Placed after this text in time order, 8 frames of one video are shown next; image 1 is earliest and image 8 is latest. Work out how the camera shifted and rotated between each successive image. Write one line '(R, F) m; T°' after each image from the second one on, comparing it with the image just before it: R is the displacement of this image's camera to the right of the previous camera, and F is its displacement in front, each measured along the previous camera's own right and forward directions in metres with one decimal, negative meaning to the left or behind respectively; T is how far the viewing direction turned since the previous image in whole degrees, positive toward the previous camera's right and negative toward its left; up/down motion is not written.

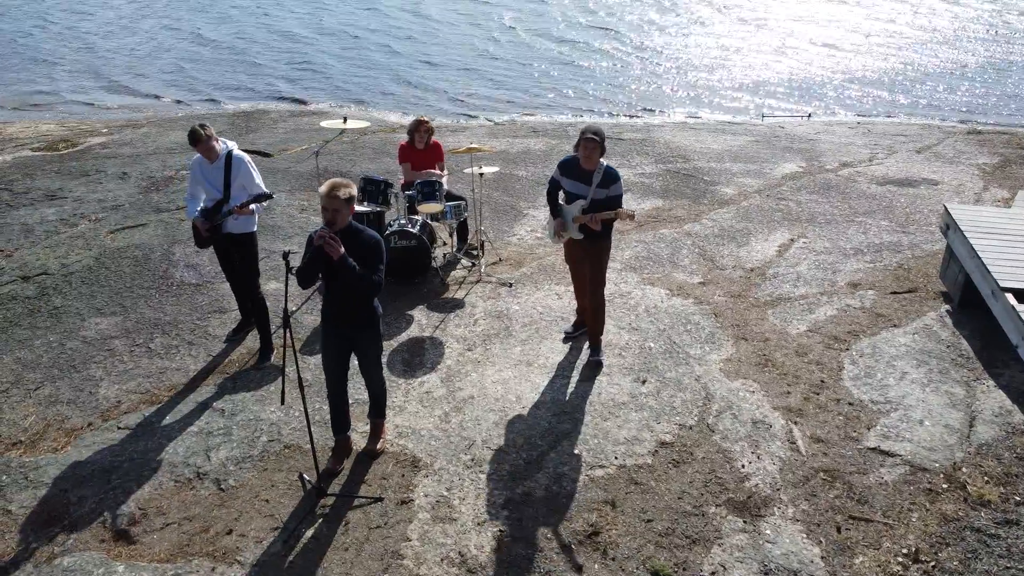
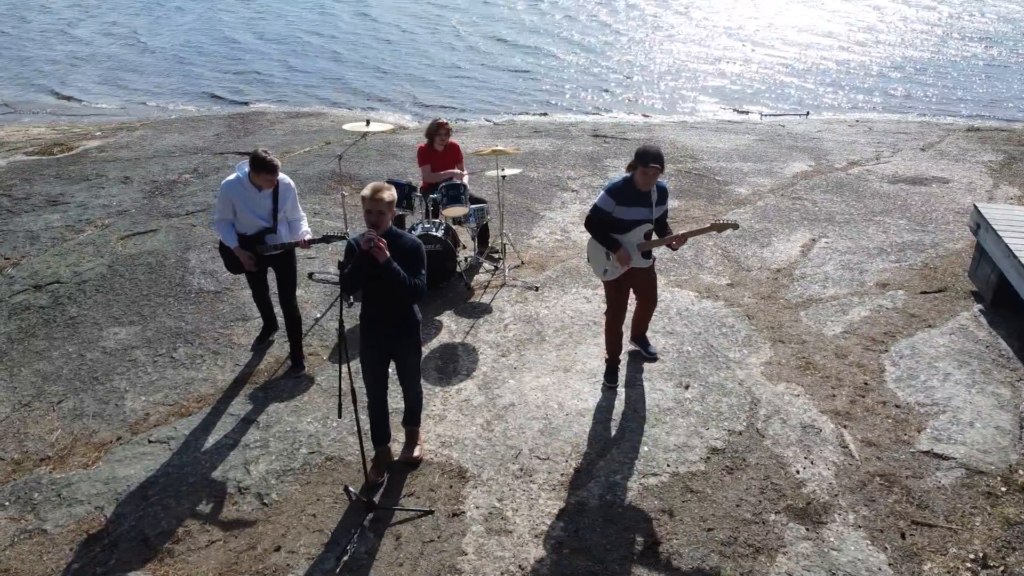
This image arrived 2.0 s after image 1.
(-0.4, +0.1) m; +1°
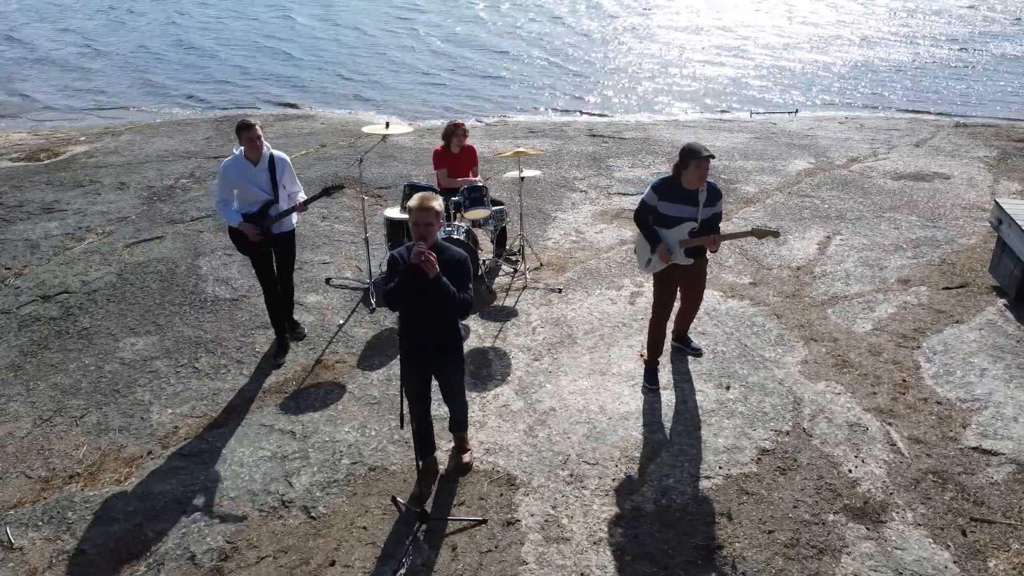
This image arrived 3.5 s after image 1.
(-0.4, +0.1) m; +2°
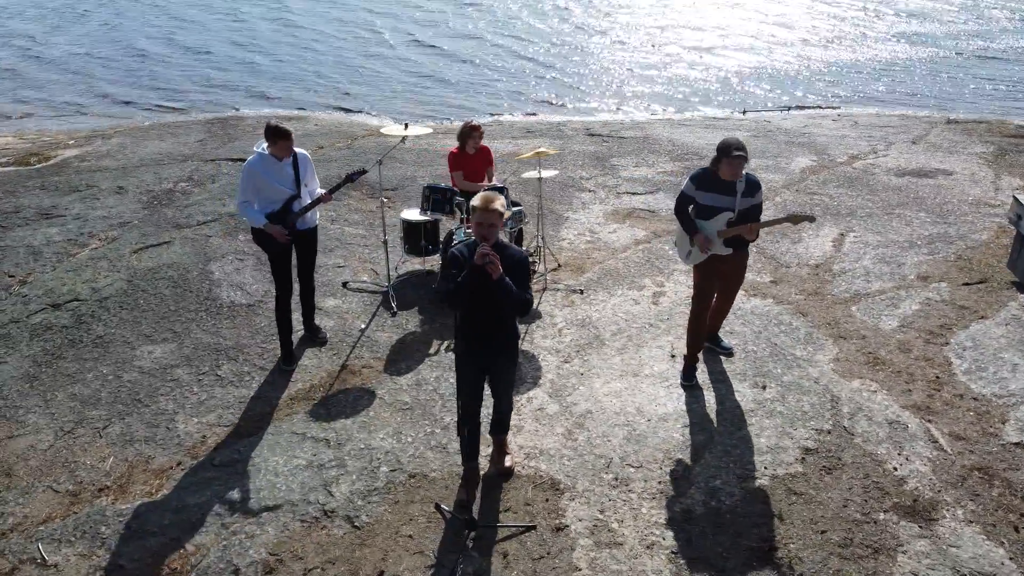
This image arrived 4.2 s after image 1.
(-0.4, +0.1) m; +2°
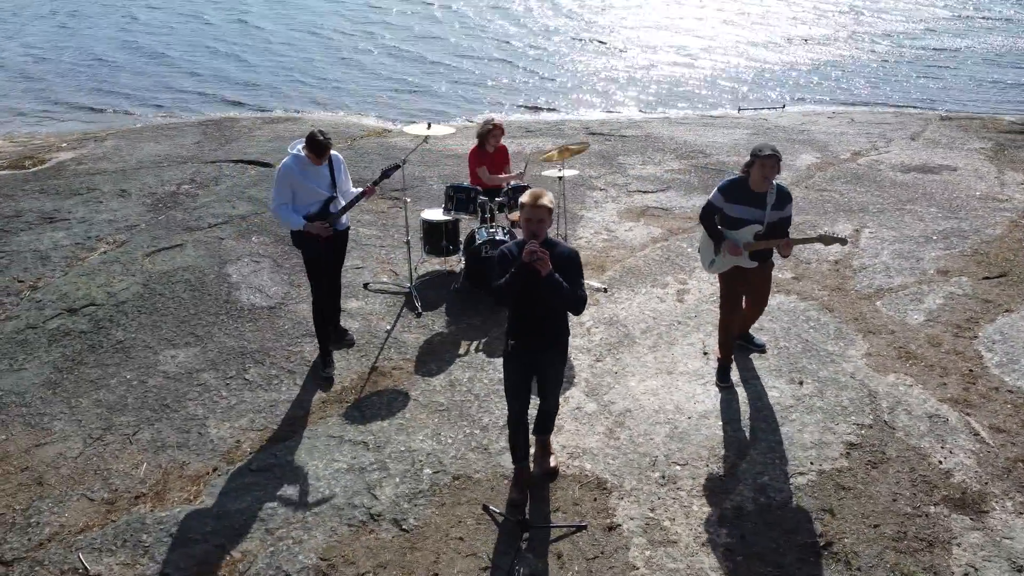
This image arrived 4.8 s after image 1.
(-0.4, 0.0) m; +1°
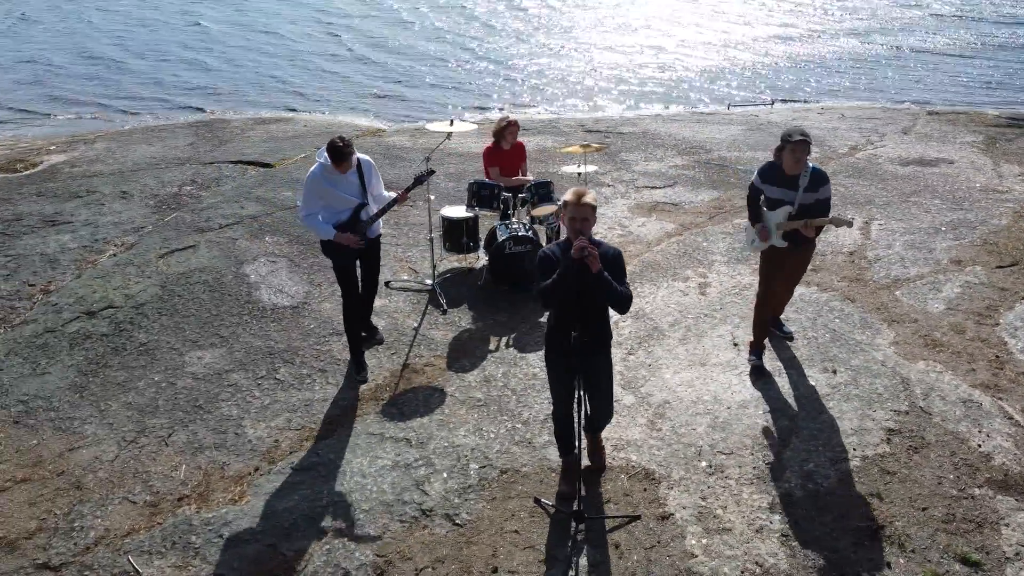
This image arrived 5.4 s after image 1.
(-0.4, 0.0) m; +2°
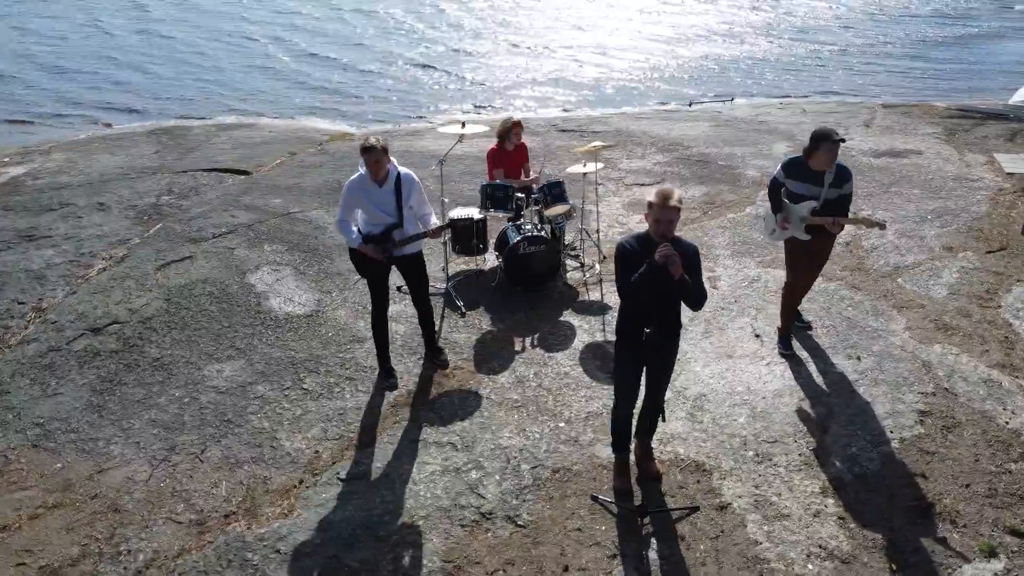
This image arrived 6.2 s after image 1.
(-0.6, 0.0) m; +4°
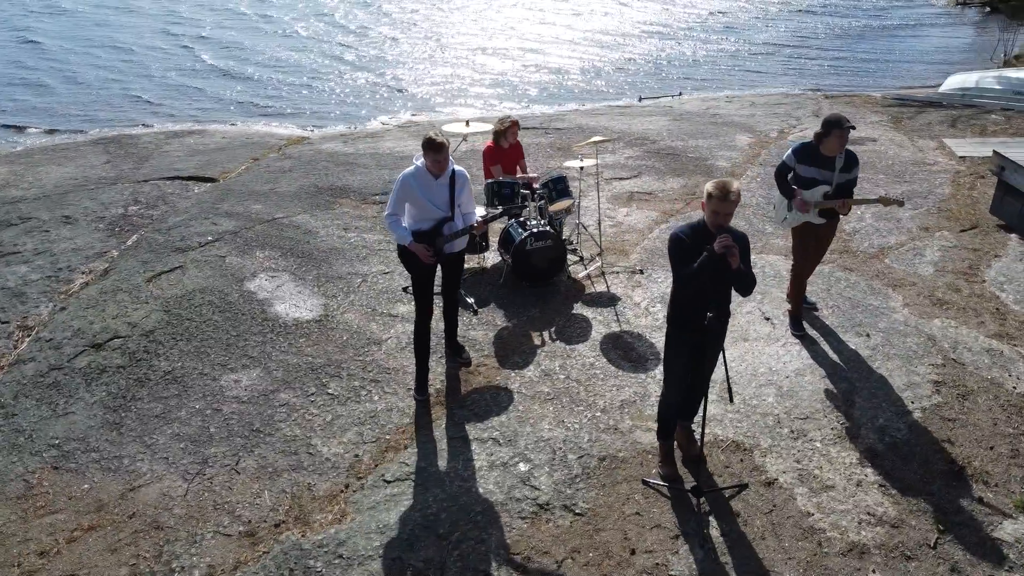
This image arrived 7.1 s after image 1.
(-0.7, 0.0) m; +5°
